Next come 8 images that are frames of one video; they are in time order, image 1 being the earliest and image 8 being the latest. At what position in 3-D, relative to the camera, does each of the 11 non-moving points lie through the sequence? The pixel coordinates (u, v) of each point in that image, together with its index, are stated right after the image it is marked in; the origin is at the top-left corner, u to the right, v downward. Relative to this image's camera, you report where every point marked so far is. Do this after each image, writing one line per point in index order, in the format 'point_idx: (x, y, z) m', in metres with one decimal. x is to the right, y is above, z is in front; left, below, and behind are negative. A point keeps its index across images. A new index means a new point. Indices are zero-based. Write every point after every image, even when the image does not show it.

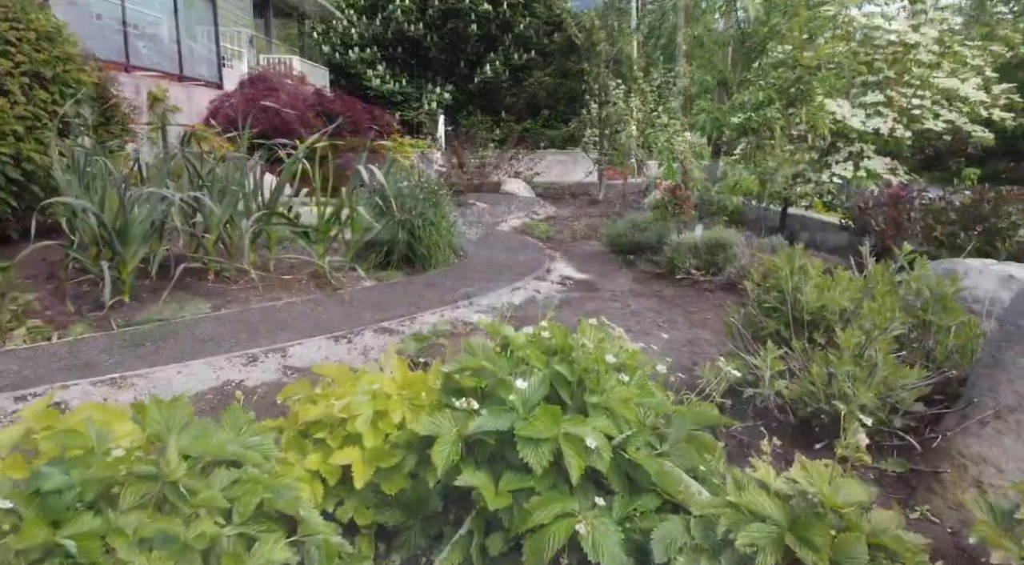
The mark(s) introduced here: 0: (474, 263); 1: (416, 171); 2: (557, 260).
0: (-0.3, +0.2, +5.4) m
1: (-0.8, +1.0, +5.6) m
2: (+0.4, +0.2, +6.0) m
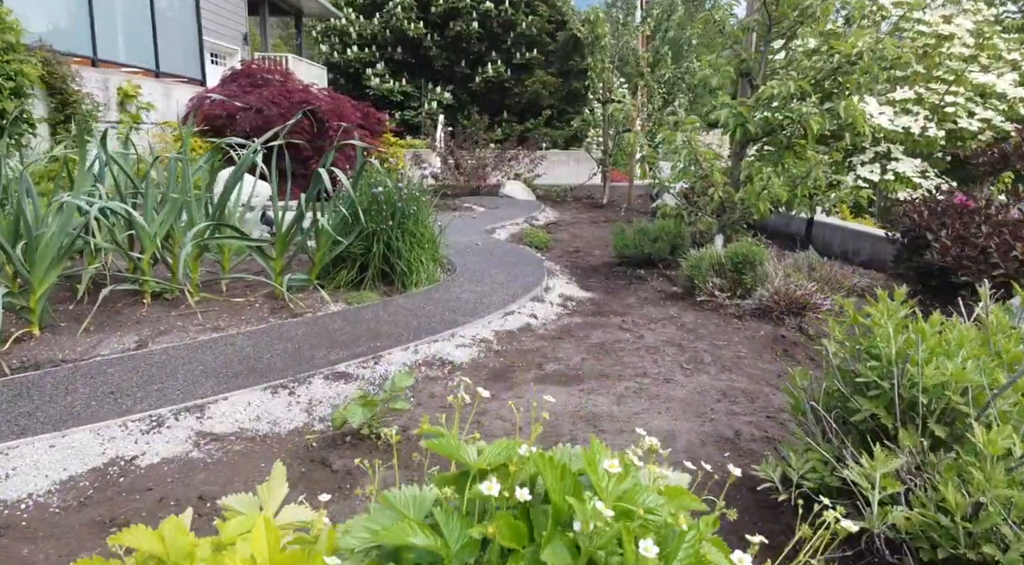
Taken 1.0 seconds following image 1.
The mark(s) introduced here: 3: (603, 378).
0: (-0.3, 0.0, +4.7) m
1: (-0.9, +0.8, +4.9) m
2: (+0.4, +0.1, +5.3) m
3: (+0.4, -0.4, +2.8) m
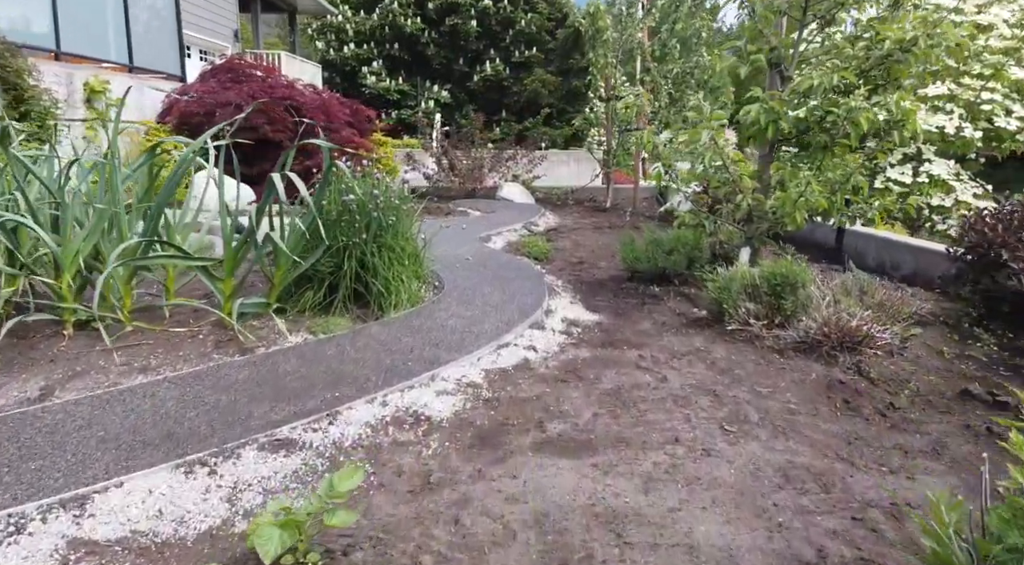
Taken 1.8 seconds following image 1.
0: (-0.4, -0.1, +4.1) m
1: (-0.9, +0.7, +4.2) m
2: (+0.3, -0.1, +4.6) m
3: (+0.4, -0.5, +2.2) m
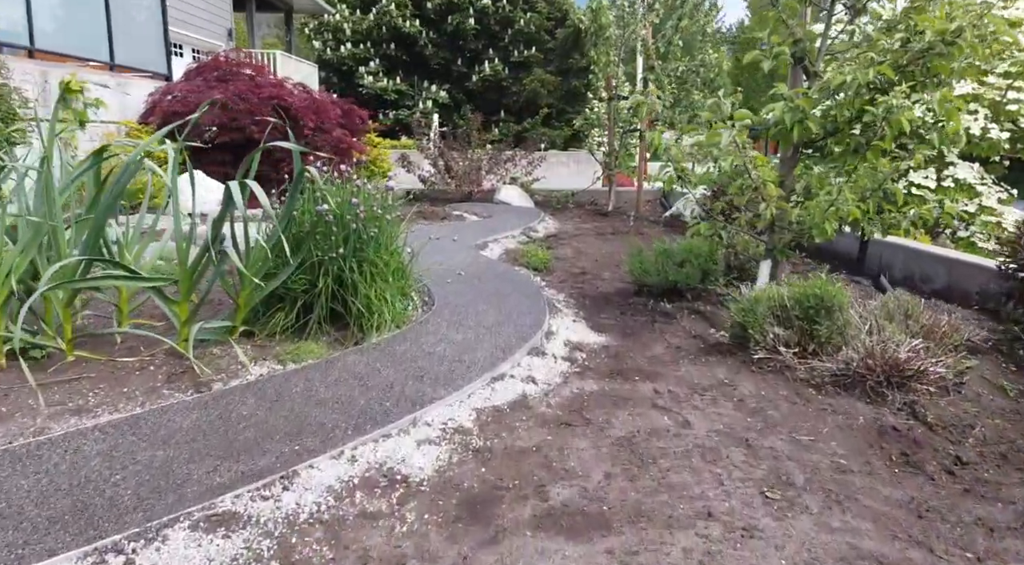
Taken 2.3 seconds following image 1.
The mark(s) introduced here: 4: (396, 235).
0: (-0.4, -0.2, +3.7) m
1: (-0.9, +0.6, +3.8) m
2: (+0.3, -0.2, +4.2) m
3: (+0.3, -0.6, +1.7) m
4: (-0.7, +0.3, +3.7) m
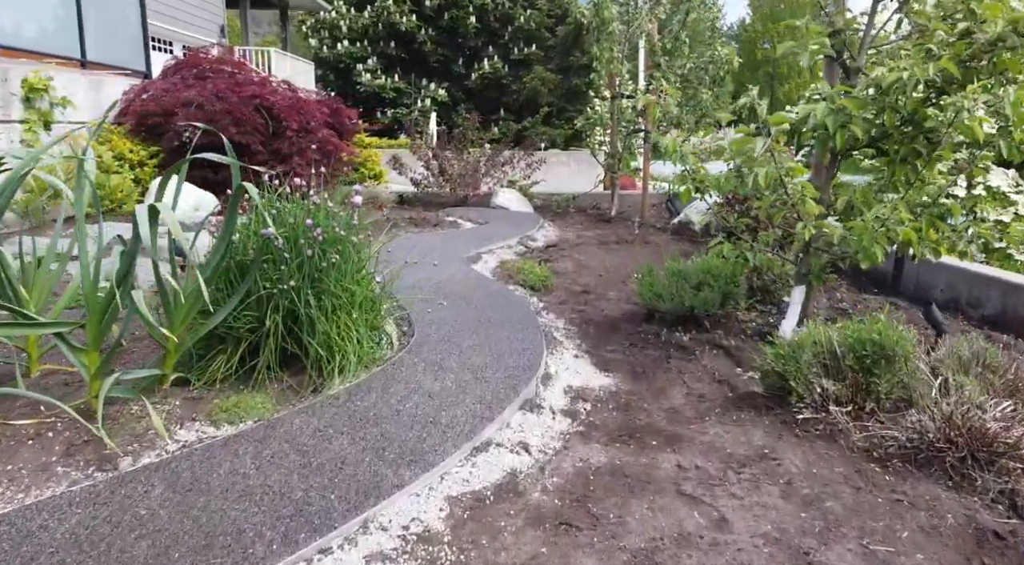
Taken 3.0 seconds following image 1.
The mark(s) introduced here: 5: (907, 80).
0: (-0.4, -0.4, +3.1) m
1: (-1.0, +0.4, +3.3) m
2: (+0.3, -0.3, +3.7) m
3: (+0.3, -0.8, +1.2) m
4: (-0.7, +0.1, +3.1) m
5: (+1.8, +0.9, +2.9) m
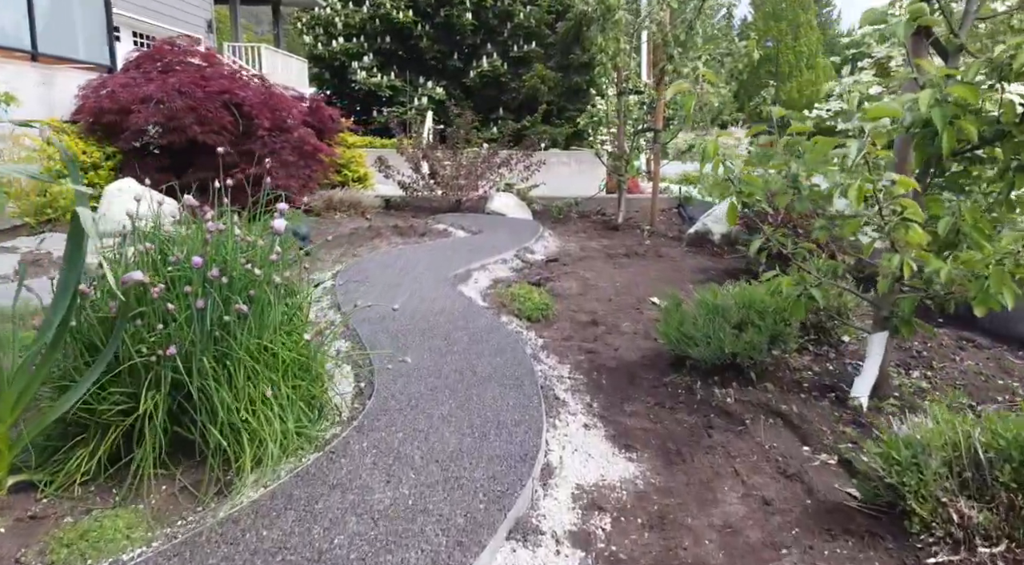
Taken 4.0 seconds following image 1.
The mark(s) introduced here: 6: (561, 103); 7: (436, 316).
0: (-0.5, -0.5, +2.3) m
1: (-1.0, +0.3, +2.4) m
2: (+0.2, -0.5, +2.8) m
3: (+0.3, -1.0, +0.4) m
4: (-0.7, -0.1, +2.3) m
5: (+1.7, +0.7, +2.1) m
6: (+1.1, +4.0, +14.6) m
7: (-0.5, -0.2, +3.8) m
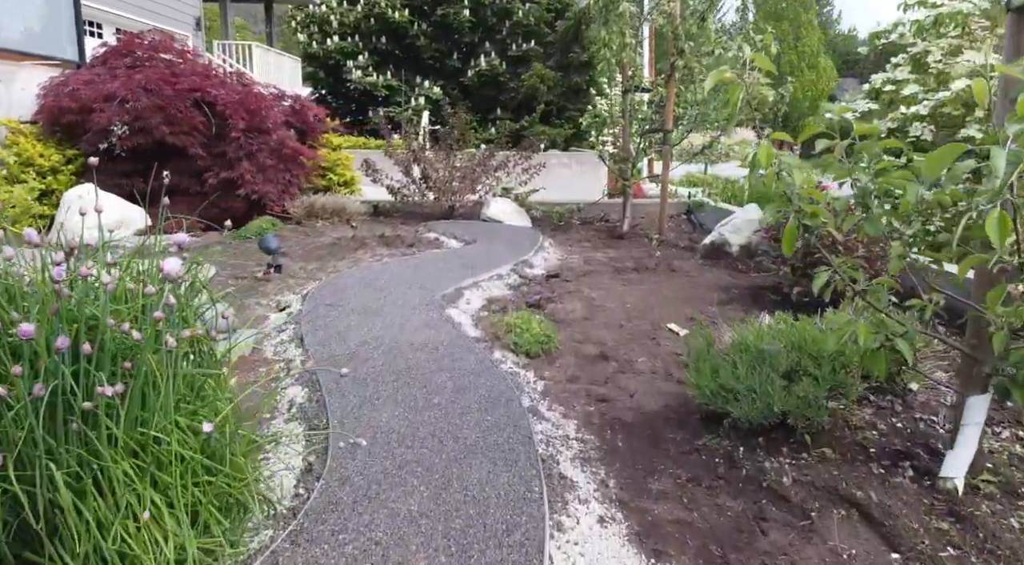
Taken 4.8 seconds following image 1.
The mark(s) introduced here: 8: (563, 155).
0: (-0.5, -0.7, +1.7) m
1: (-1.0, +0.1, +1.8) m
2: (+0.2, -0.7, +2.2) m
3: (+0.2, -1.1, -0.3) m
4: (-0.8, -0.2, +1.7) m
5: (+1.7, +0.6, +1.5) m
6: (+1.0, +3.9, +14.0) m
7: (-0.5, -0.3, +3.2) m
8: (+0.9, +2.0, +10.7) m
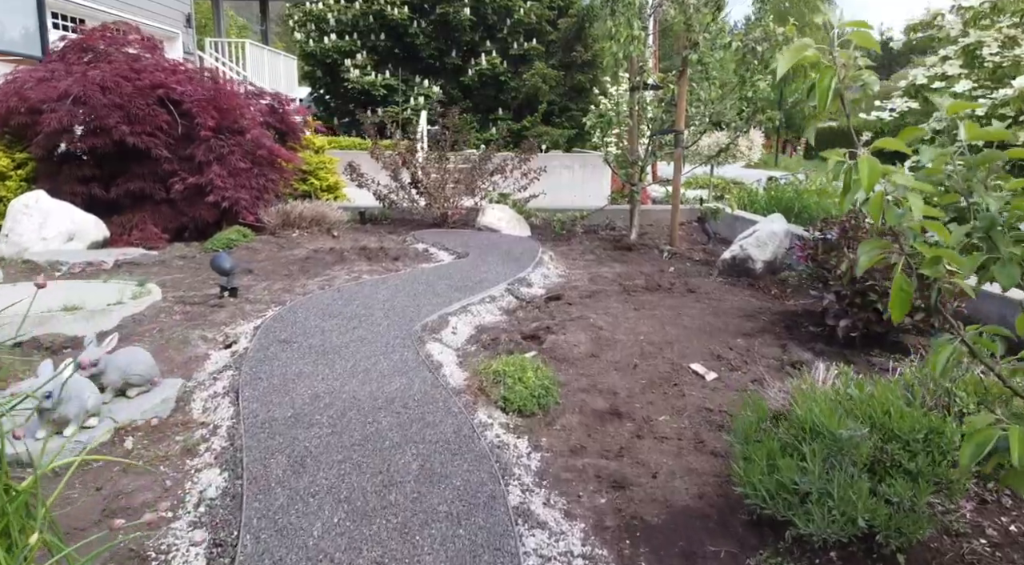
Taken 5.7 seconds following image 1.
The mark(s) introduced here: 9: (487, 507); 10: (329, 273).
0: (-0.5, -0.8, +1.0) m
1: (-1.1, -0.1, +1.2) m
2: (+0.2, -0.8, +1.6) m
3: (+0.2, -1.3, -0.9) m
4: (-0.8, -0.4, +1.0) m
5: (+1.6, +0.4, +0.8) m
6: (+1.0, +3.7, +13.3) m
7: (-0.5, -0.5, +2.6) m
8: (+0.8, +1.8, +10.1) m
9: (-0.1, -0.7, +1.9) m
10: (-1.4, +0.1, +5.2) m
